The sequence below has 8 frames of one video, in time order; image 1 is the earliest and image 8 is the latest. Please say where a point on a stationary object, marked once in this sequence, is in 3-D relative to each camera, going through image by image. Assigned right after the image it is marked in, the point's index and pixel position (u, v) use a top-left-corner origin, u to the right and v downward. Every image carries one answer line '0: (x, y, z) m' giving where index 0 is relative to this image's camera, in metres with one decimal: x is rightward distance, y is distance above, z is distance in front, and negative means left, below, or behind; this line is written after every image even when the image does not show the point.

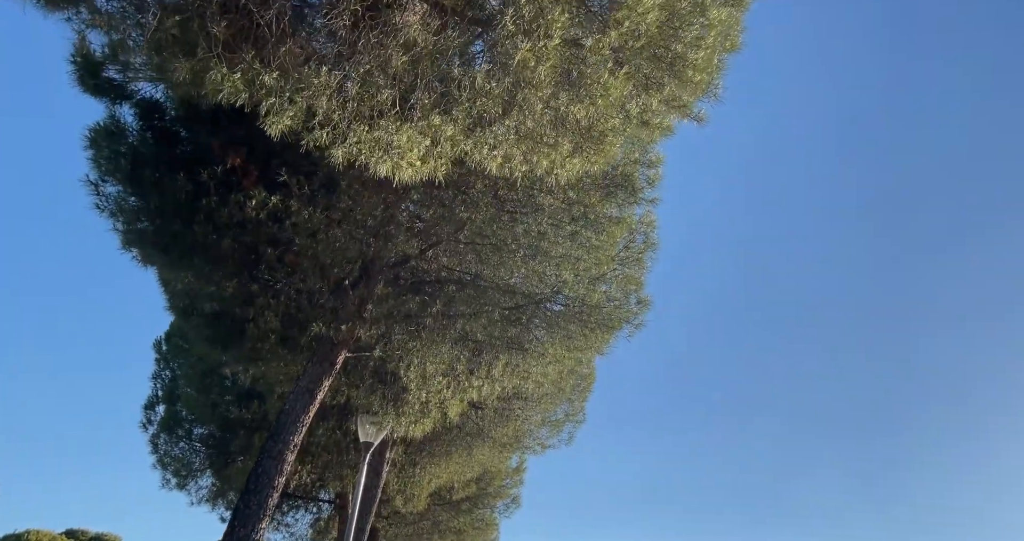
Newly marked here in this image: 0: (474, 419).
0: (-0.6, -2.4, +12.3) m
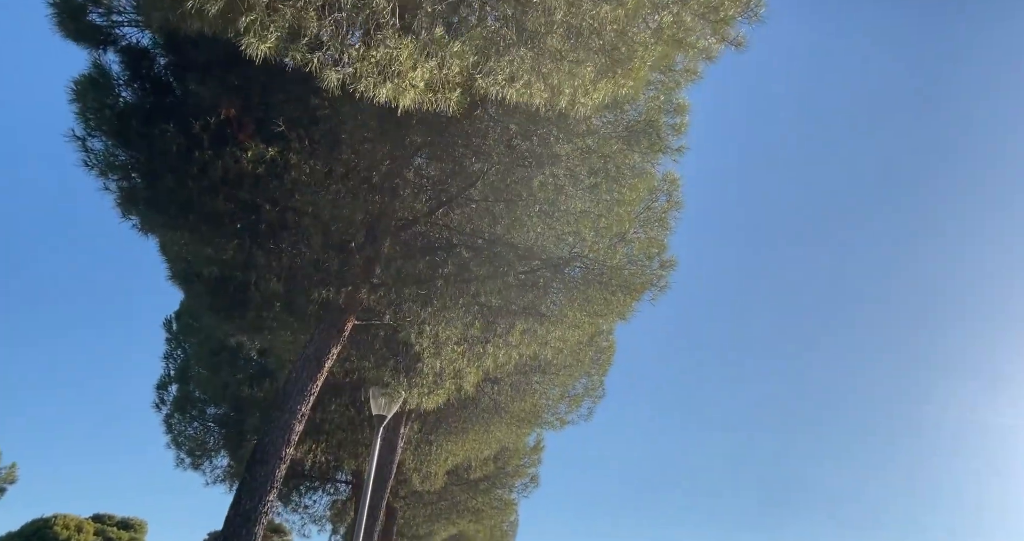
0: (-0.3, -1.9, +11.9) m
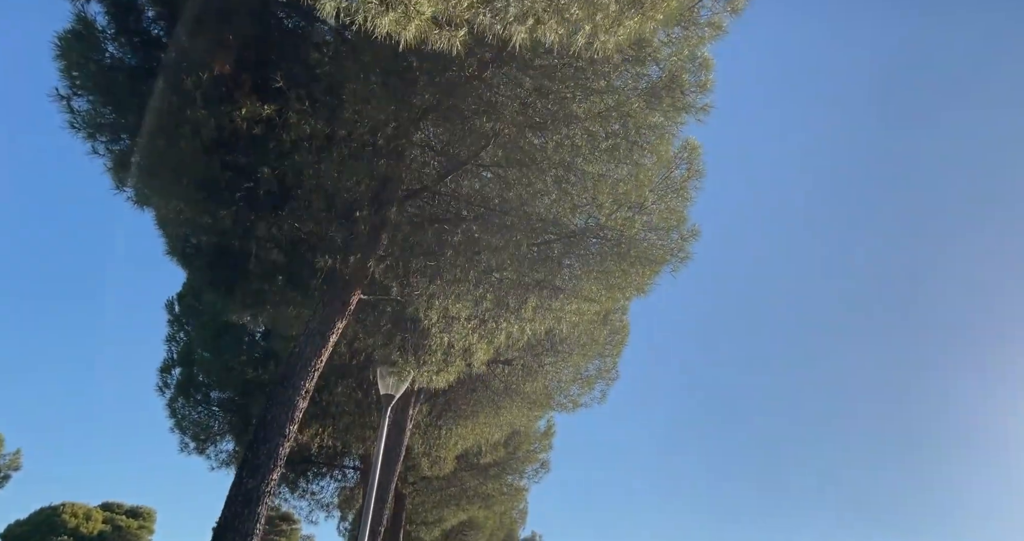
0: (-0.1, -1.5, +11.6) m
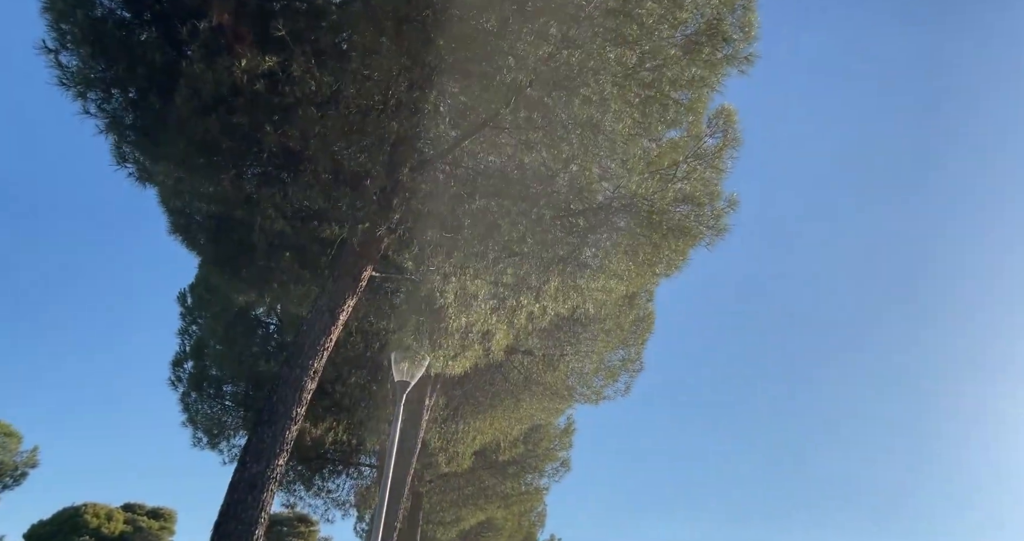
0: (+0.2, -1.3, +11.1) m
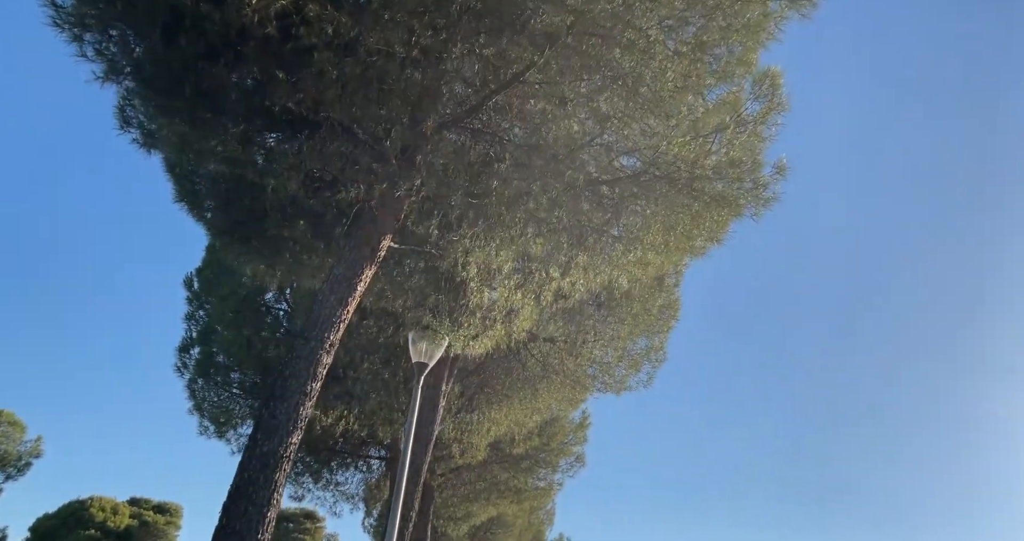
0: (+0.4, -1.1, +10.6) m
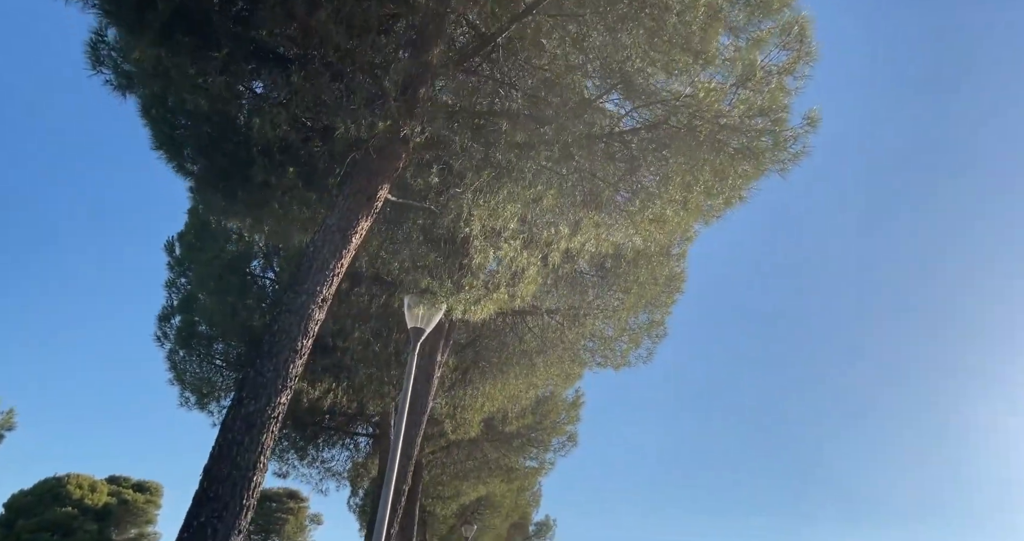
0: (+0.4, -0.7, +10.2) m
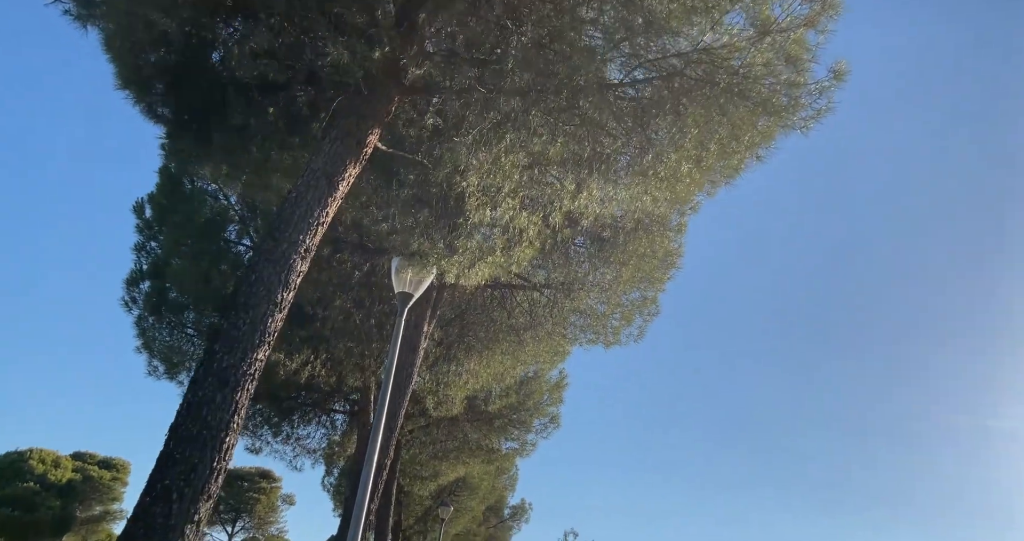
0: (+0.3, -0.3, +9.8) m
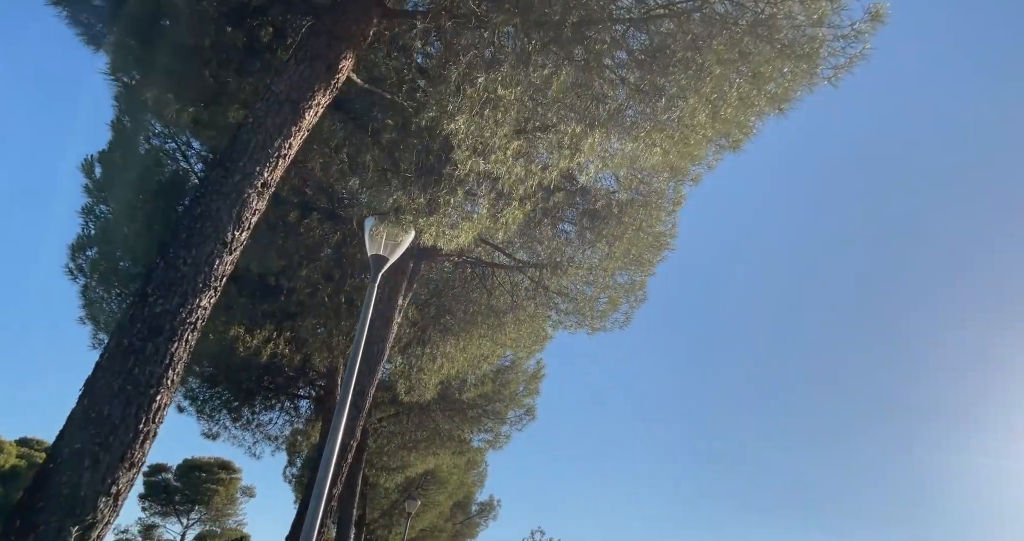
0: (0.0, 0.0, +9.1) m
